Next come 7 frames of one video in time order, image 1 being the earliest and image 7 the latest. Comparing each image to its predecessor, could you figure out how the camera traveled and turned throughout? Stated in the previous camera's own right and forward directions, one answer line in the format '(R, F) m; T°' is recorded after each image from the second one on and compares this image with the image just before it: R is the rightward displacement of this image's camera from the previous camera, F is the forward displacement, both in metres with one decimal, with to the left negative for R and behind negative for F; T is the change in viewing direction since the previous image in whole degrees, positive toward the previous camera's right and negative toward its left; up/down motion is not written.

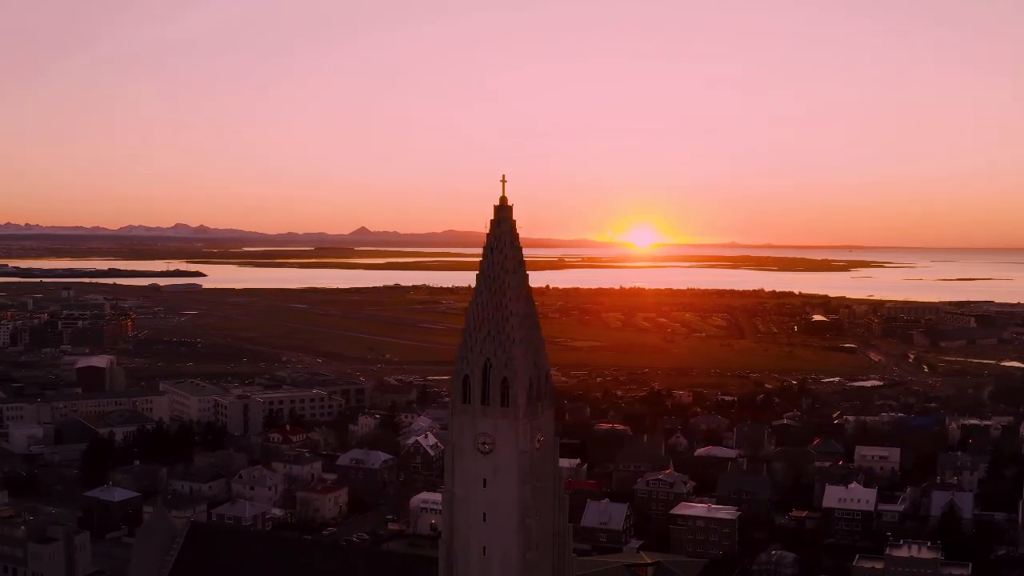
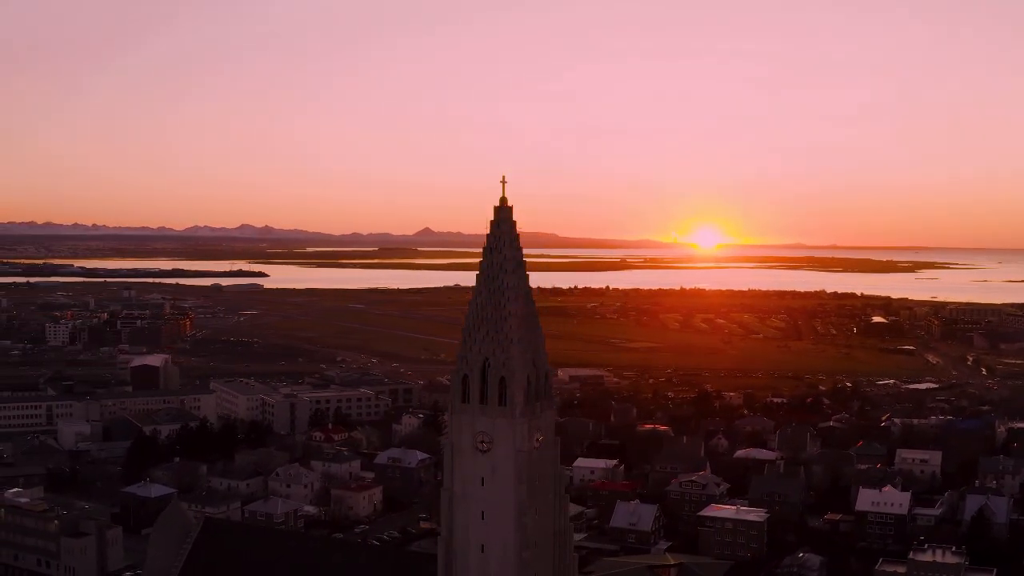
(+0.9, 0.0) m; -3°
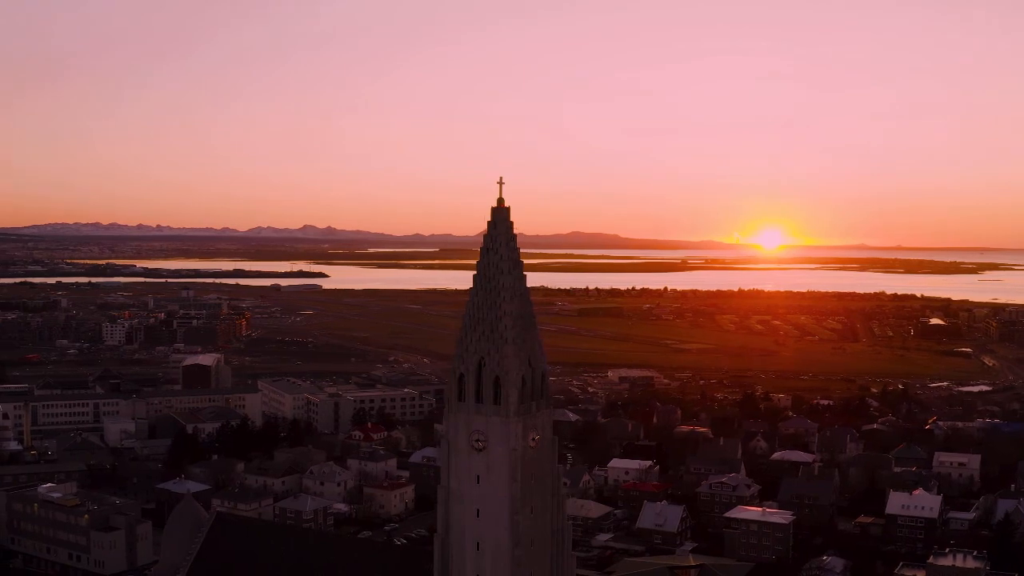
(+0.9, -0.1) m; -3°
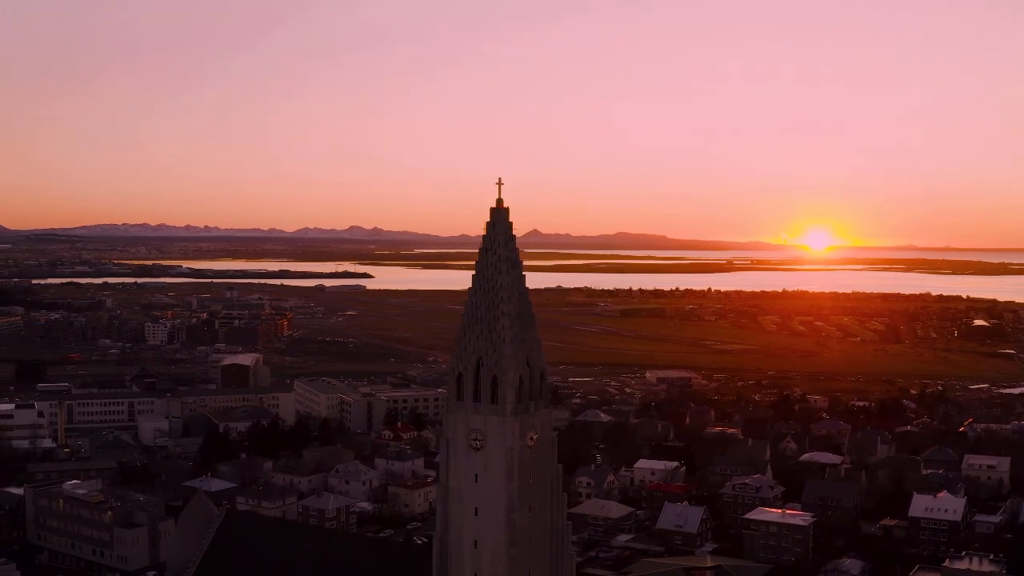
(+0.6, 0.0) m; -2°
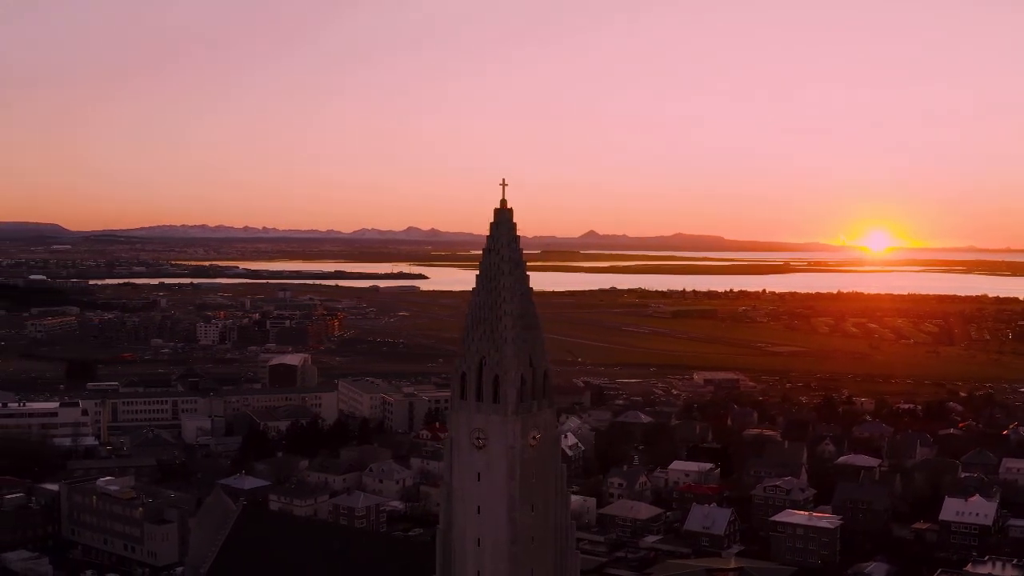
(+0.7, 0.0) m; -3°
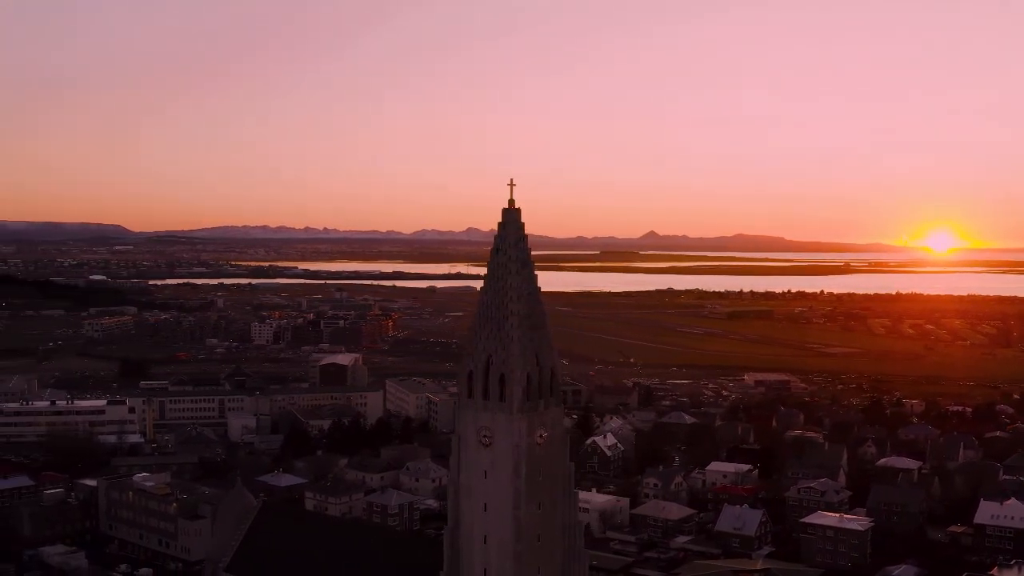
(+0.7, -0.1) m; -3°
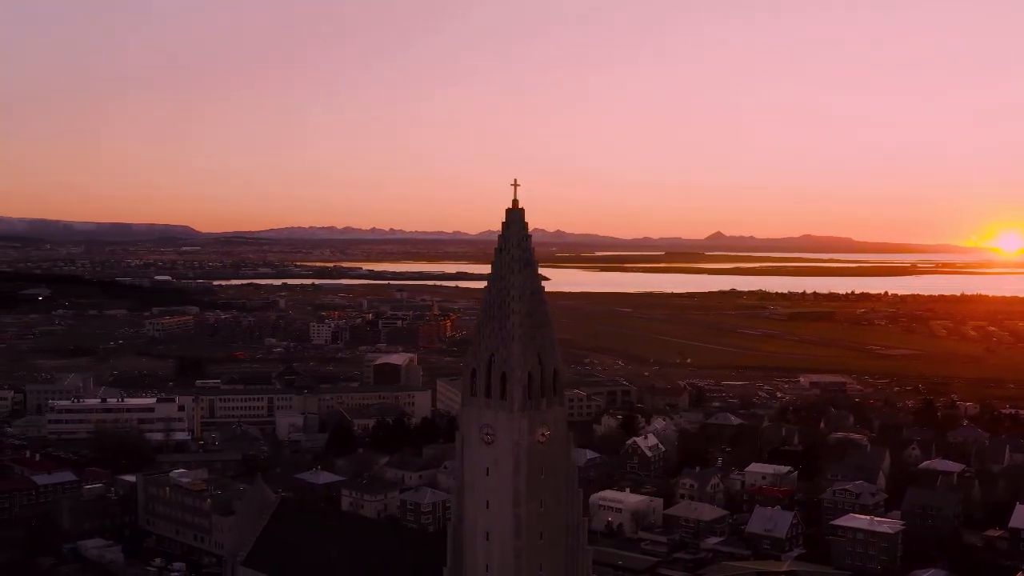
(+0.9, -0.1) m; -3°
